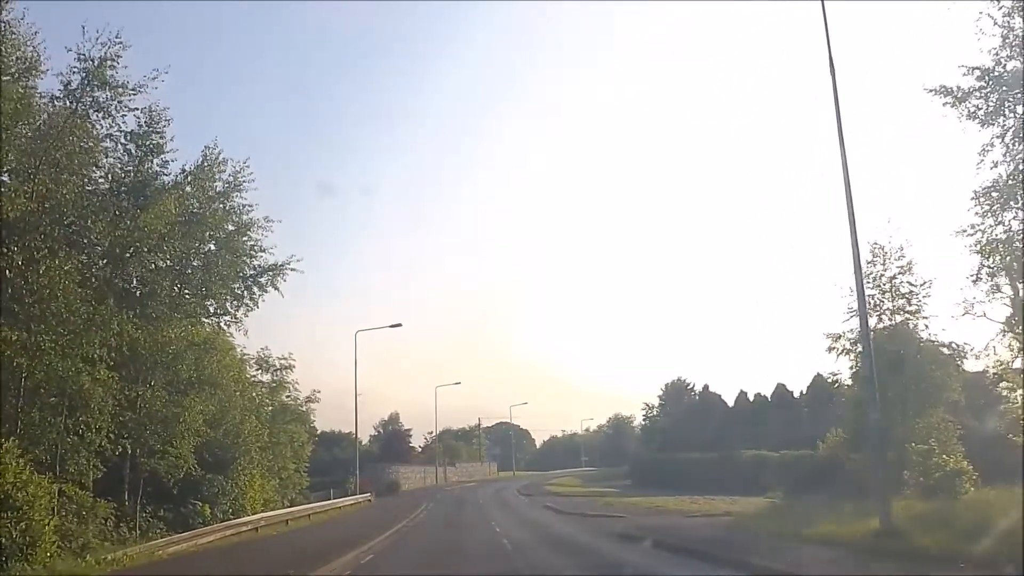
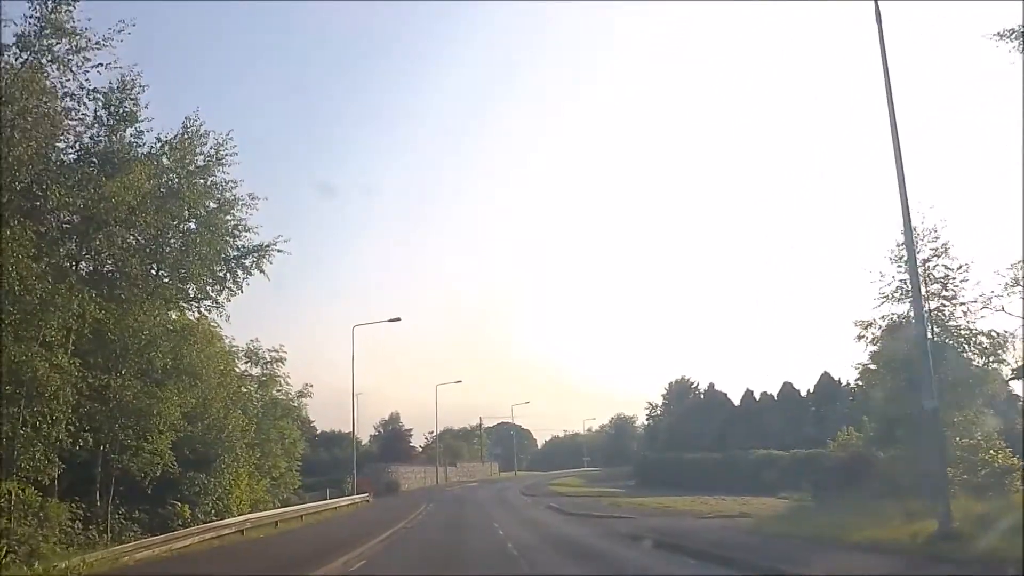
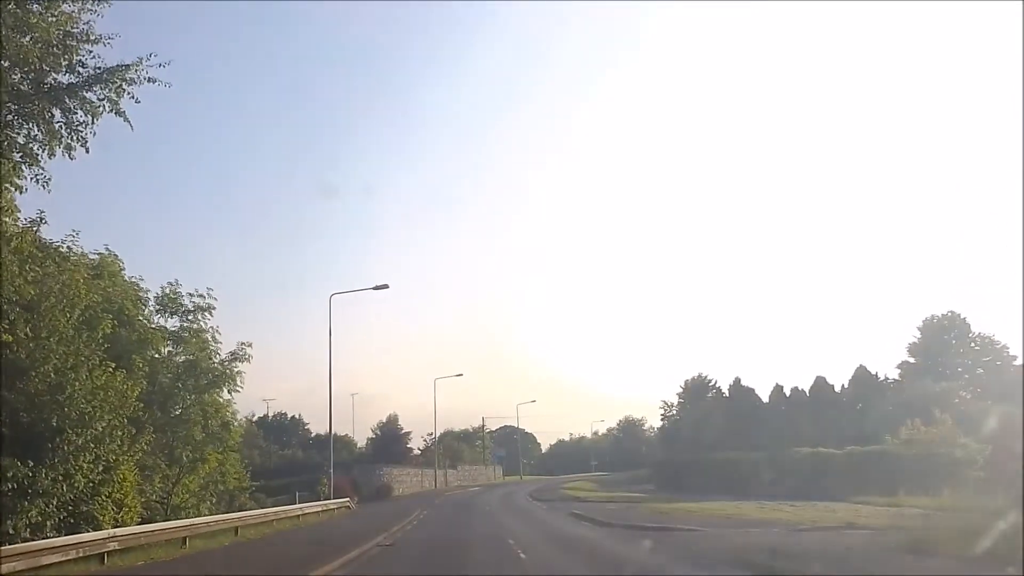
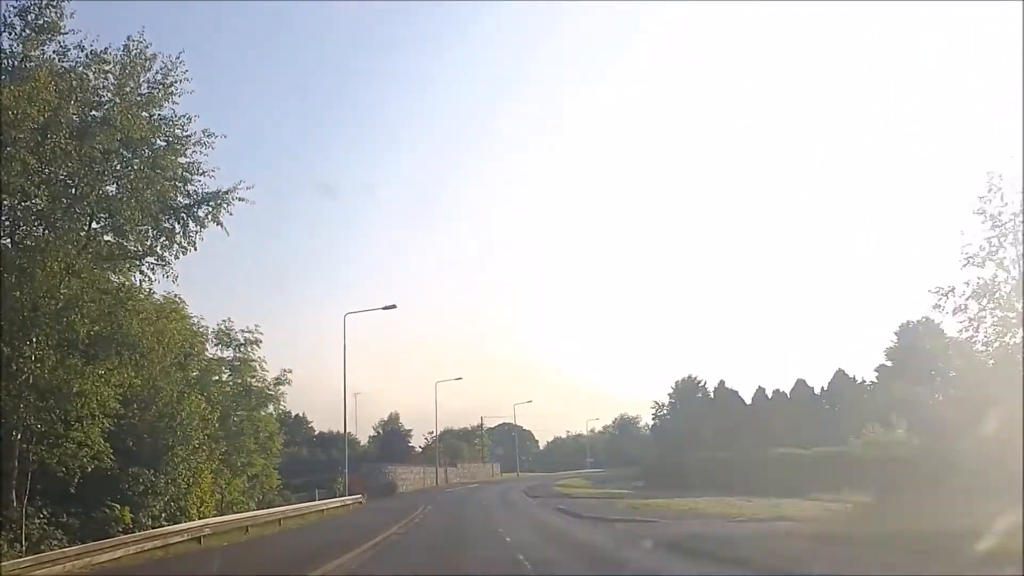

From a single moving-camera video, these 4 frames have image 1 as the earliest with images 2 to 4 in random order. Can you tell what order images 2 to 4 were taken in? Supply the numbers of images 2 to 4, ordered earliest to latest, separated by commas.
2, 4, 3
